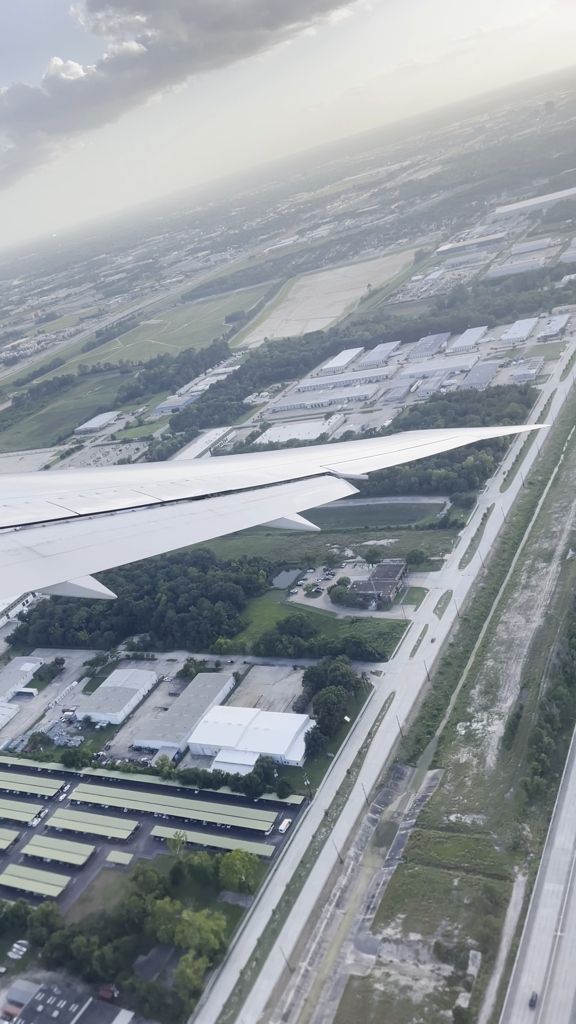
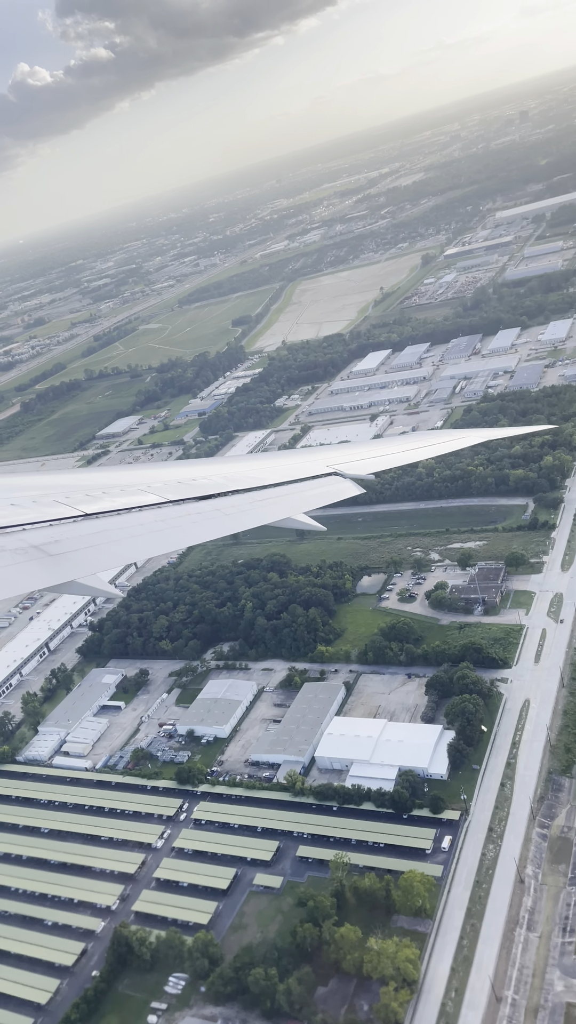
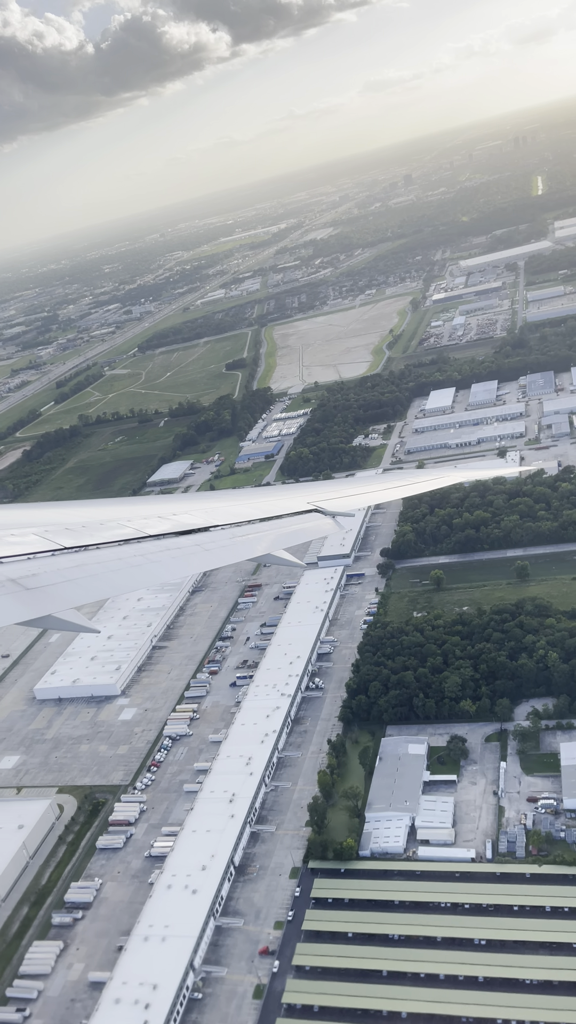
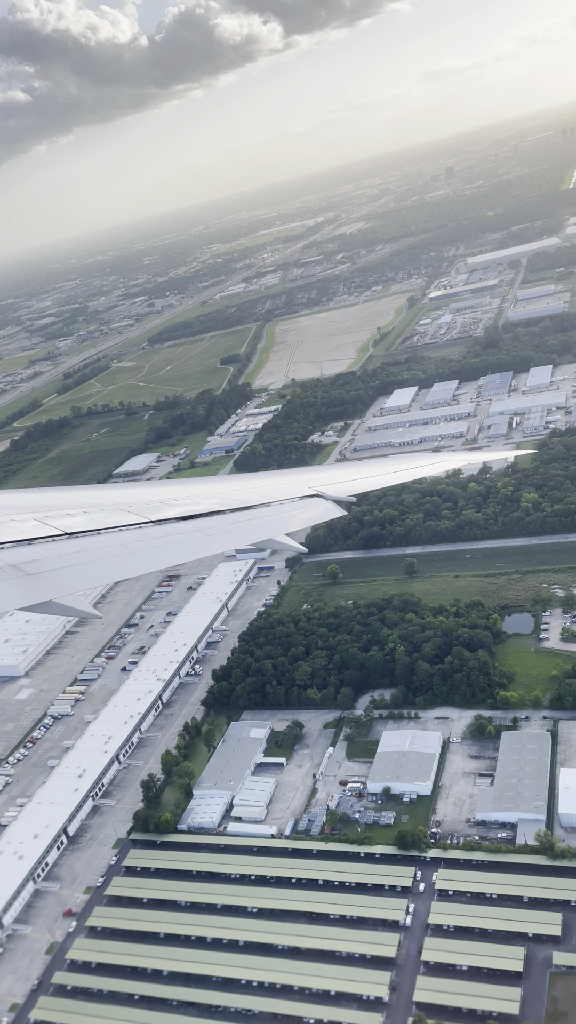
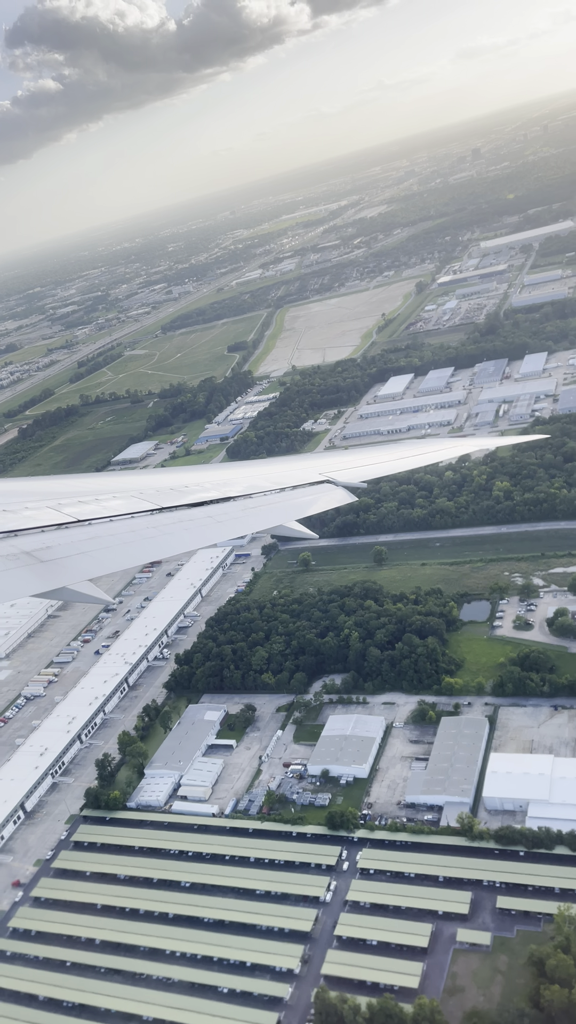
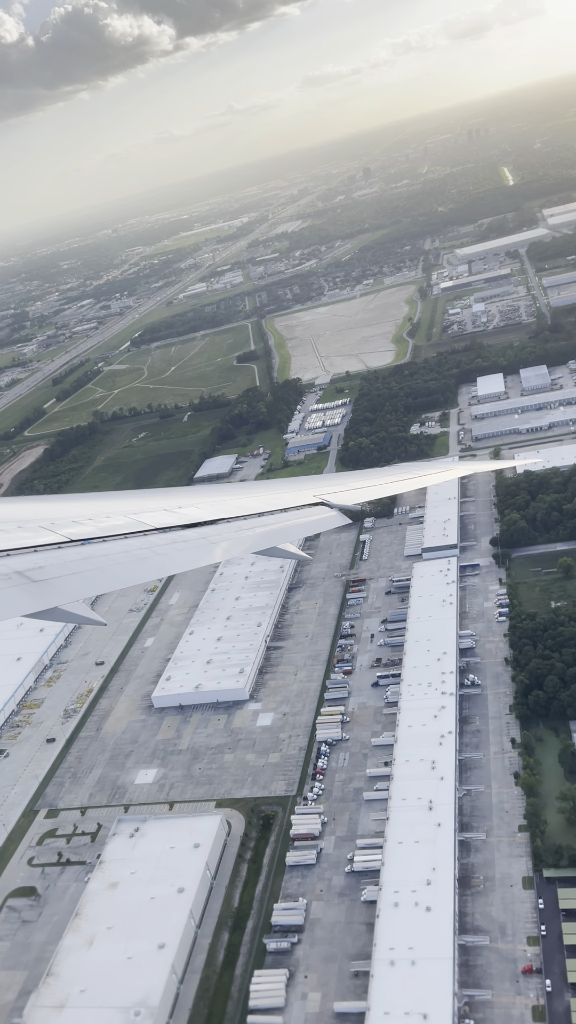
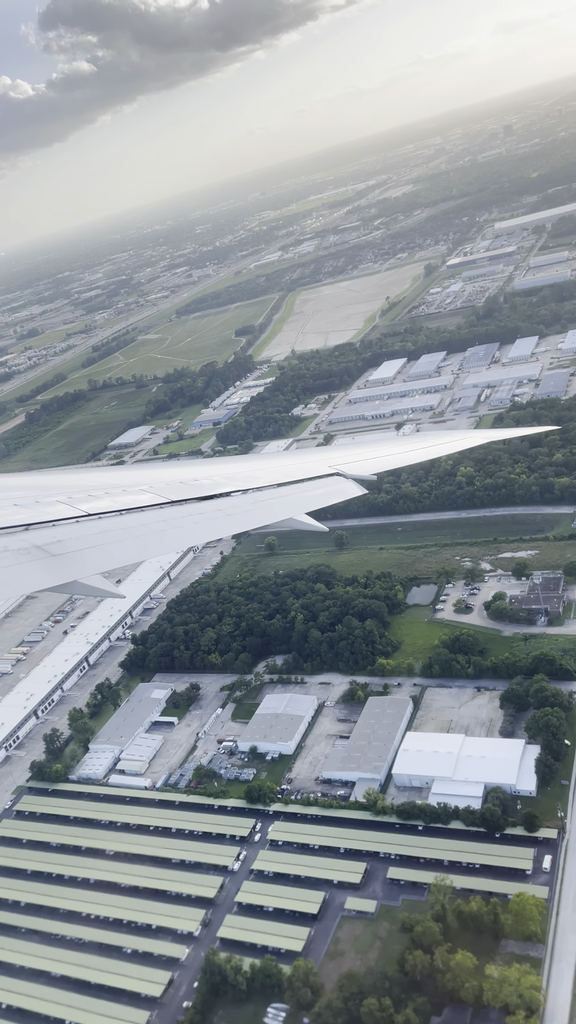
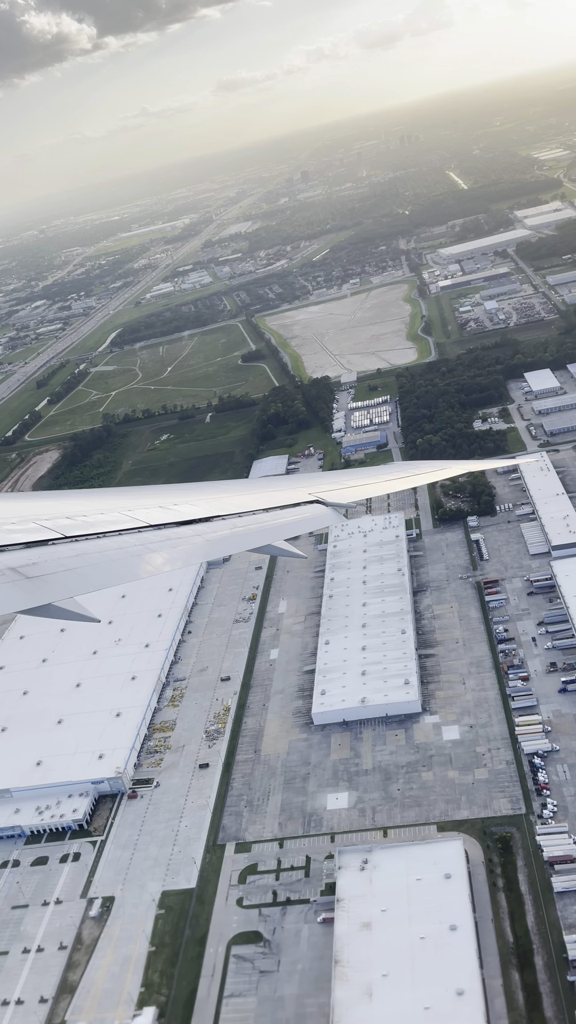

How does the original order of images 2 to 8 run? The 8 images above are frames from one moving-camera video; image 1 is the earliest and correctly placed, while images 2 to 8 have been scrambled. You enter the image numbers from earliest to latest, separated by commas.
2, 7, 5, 4, 3, 6, 8
